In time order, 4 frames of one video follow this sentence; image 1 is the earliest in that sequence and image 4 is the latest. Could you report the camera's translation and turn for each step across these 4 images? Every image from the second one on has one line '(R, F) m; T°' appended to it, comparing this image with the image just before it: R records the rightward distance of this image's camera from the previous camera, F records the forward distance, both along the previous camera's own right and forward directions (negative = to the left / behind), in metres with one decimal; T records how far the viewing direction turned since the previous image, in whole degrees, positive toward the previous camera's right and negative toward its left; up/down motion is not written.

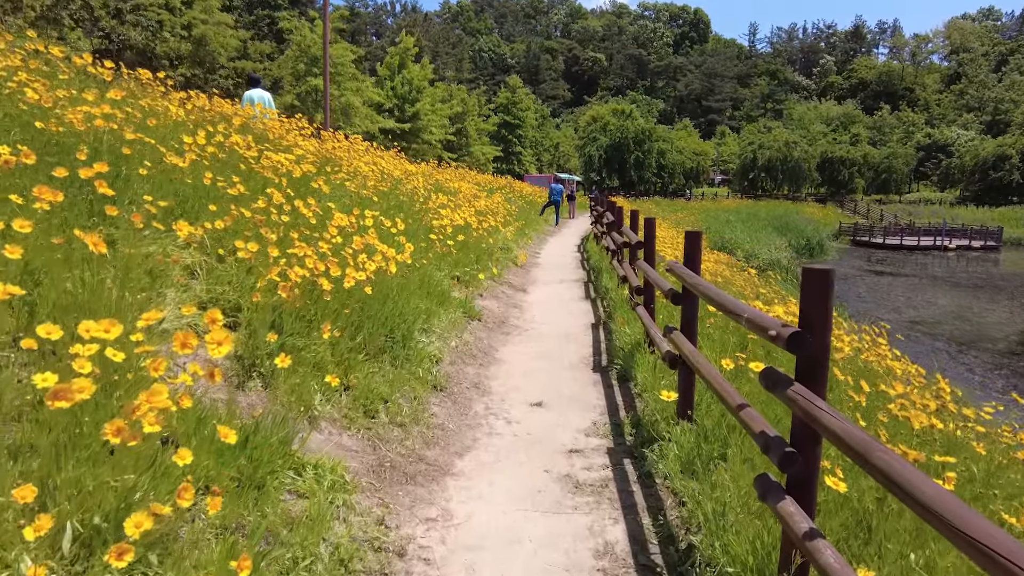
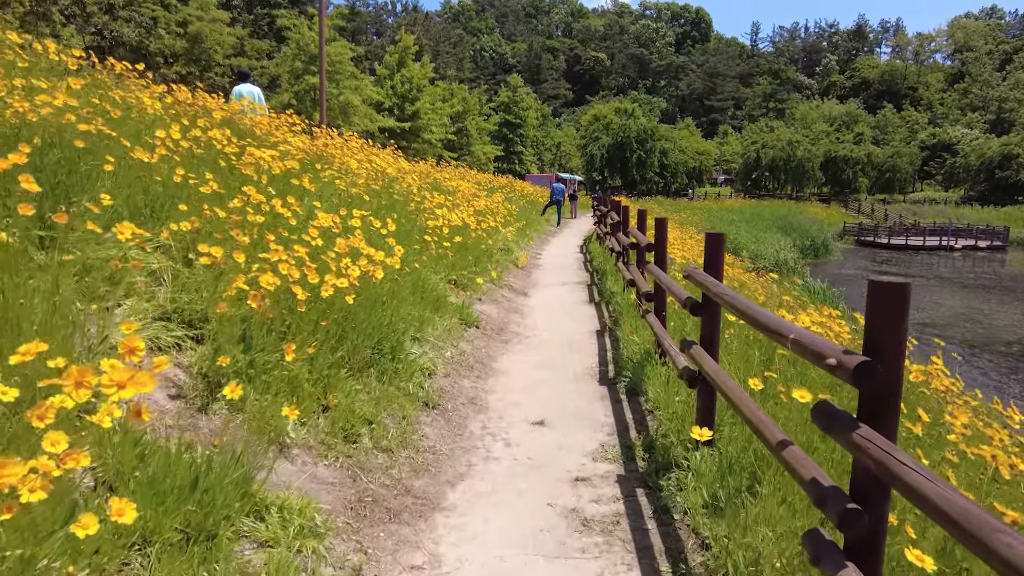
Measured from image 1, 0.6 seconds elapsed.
(0.0, +0.4) m; 0°
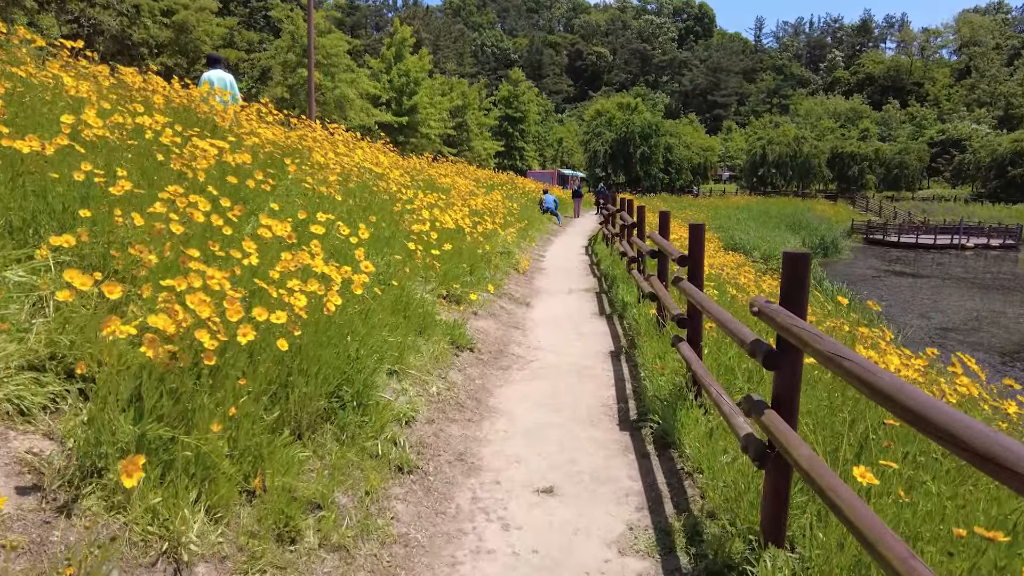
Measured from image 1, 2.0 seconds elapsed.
(0.0, +1.0) m; 0°
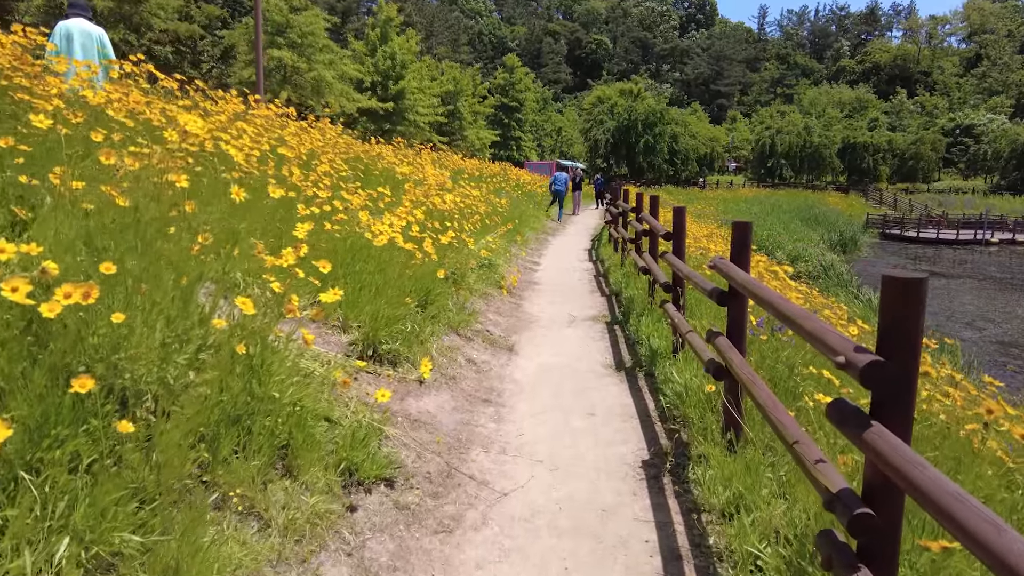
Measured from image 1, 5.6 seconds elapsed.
(+0.2, +2.5) m; 0°
